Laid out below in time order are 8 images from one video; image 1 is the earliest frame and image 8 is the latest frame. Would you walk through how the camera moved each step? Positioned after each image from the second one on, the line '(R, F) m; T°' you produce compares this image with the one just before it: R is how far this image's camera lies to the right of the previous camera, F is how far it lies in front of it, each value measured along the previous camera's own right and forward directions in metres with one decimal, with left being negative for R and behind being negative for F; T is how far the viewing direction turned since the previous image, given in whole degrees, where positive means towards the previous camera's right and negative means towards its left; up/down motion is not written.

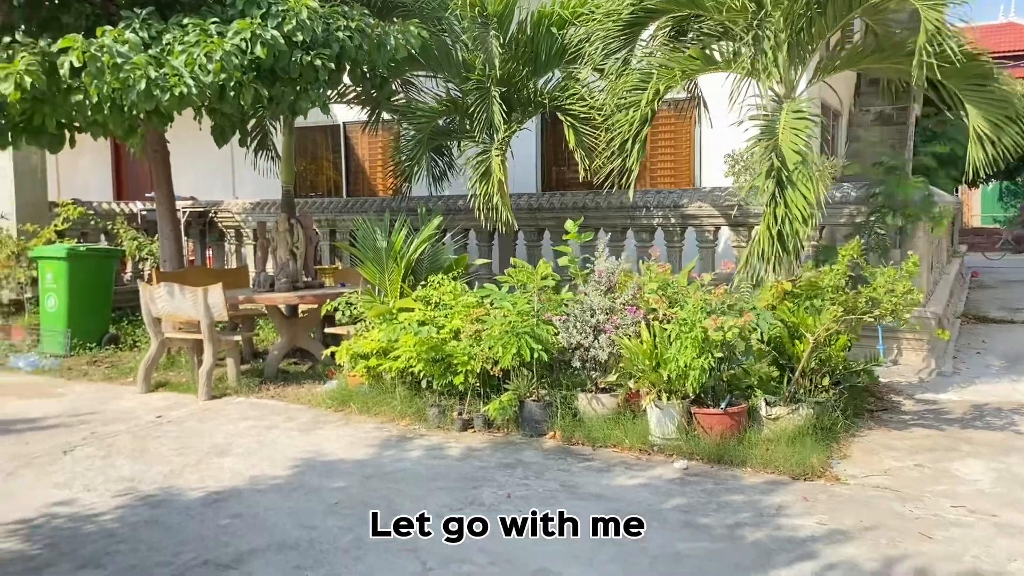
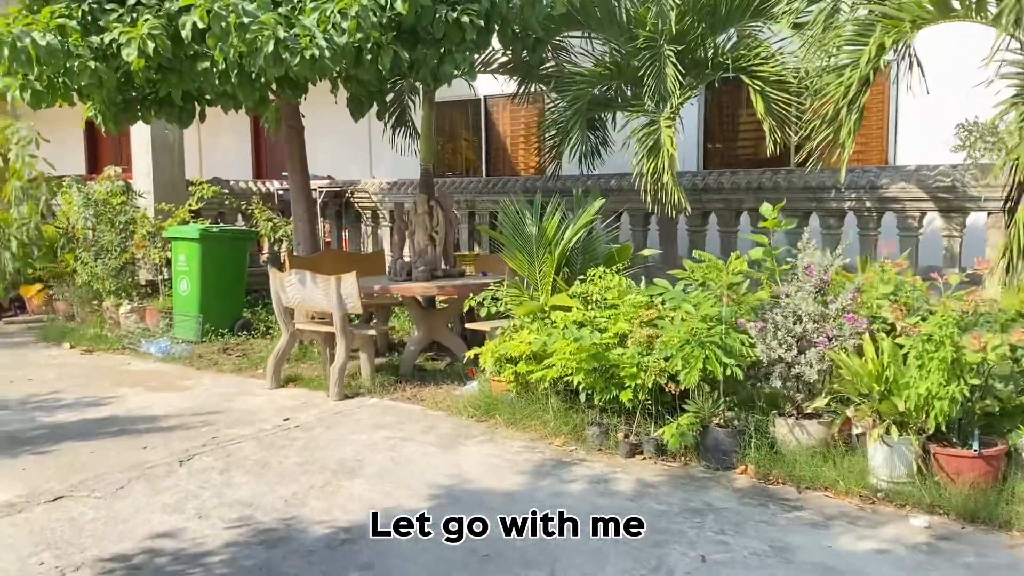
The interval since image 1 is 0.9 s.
(-0.3, +0.9) m; -8°
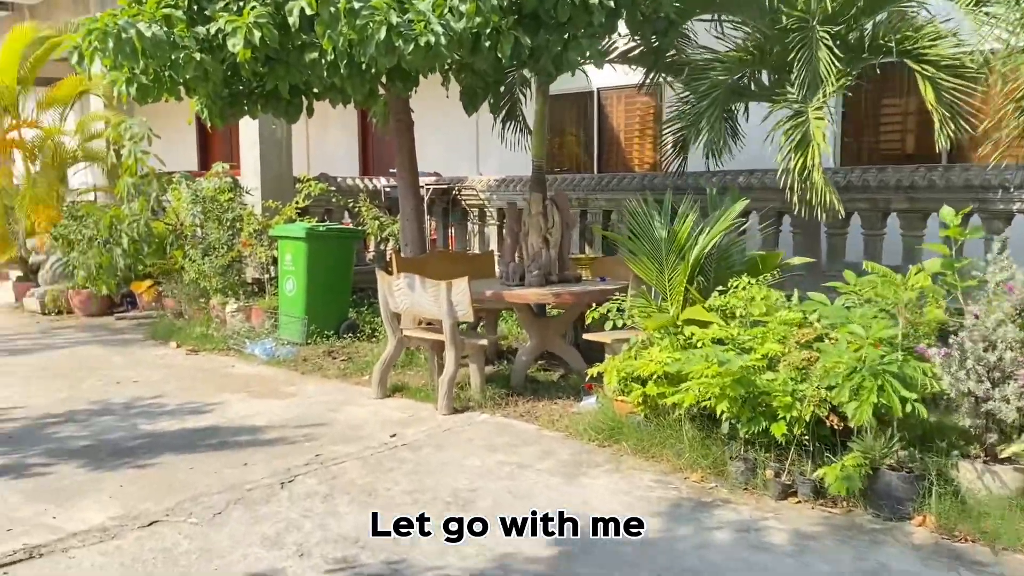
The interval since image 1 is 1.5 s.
(-0.2, +0.5) m; -6°
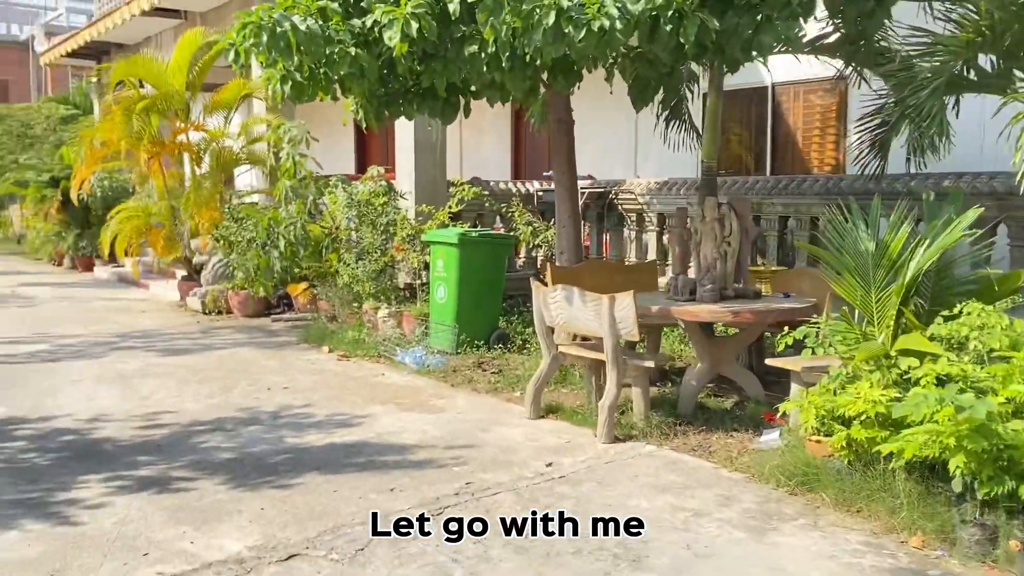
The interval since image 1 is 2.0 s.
(-0.2, +0.5) m; -9°
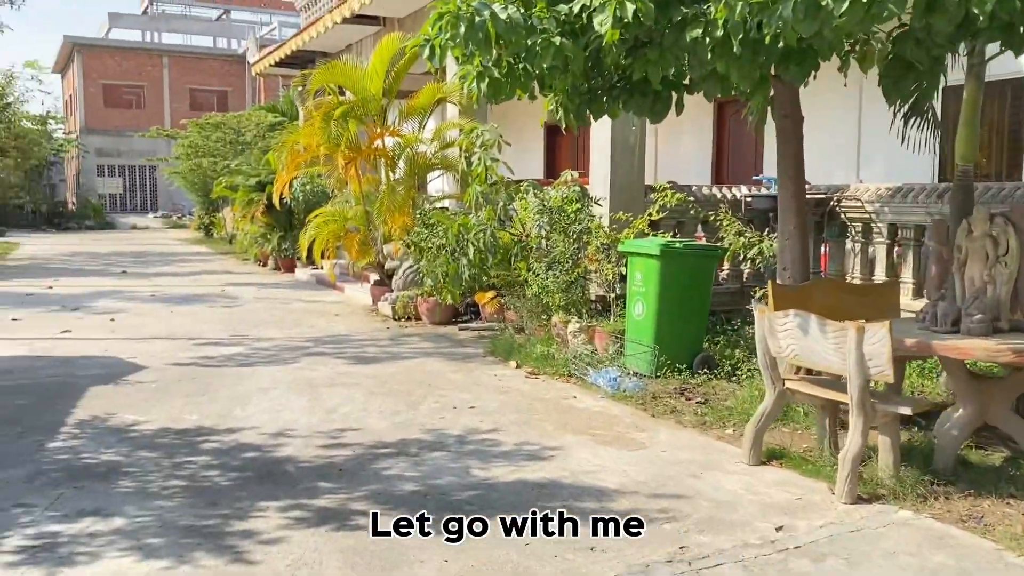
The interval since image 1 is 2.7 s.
(-0.2, +0.6) m; -12°
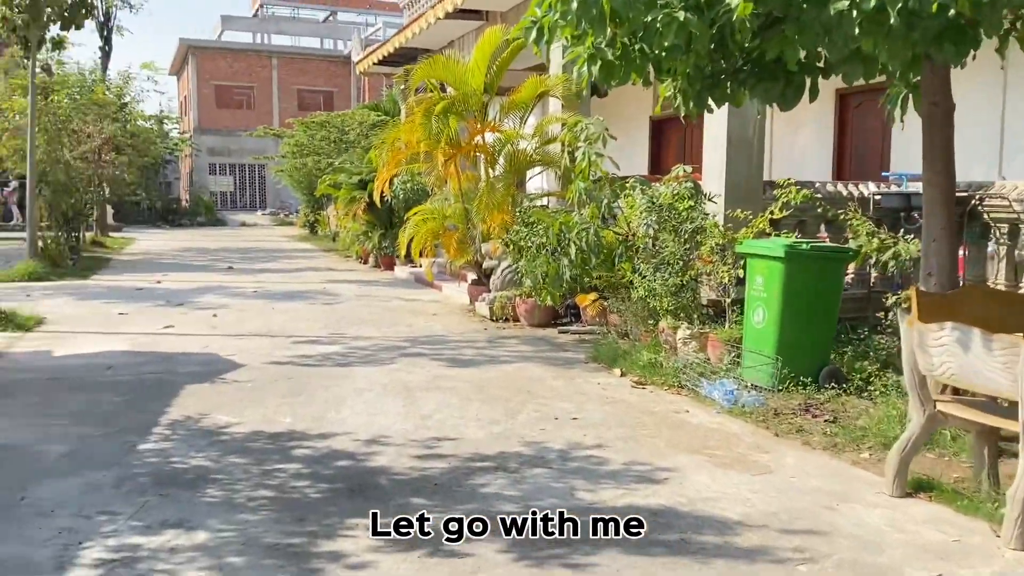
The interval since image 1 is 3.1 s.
(-0.1, +0.4) m; -6°
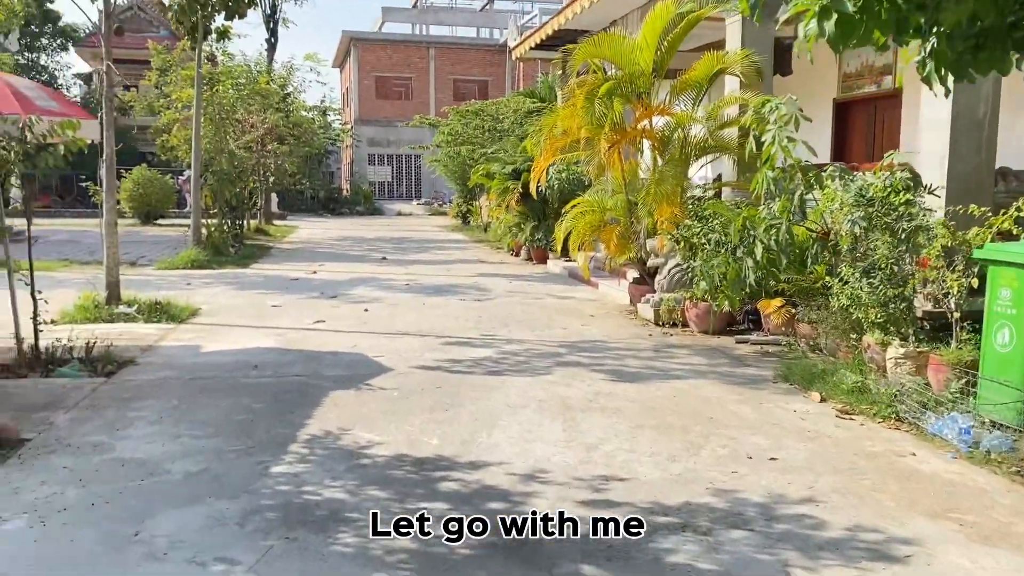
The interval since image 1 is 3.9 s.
(-0.2, +0.8) m; -10°
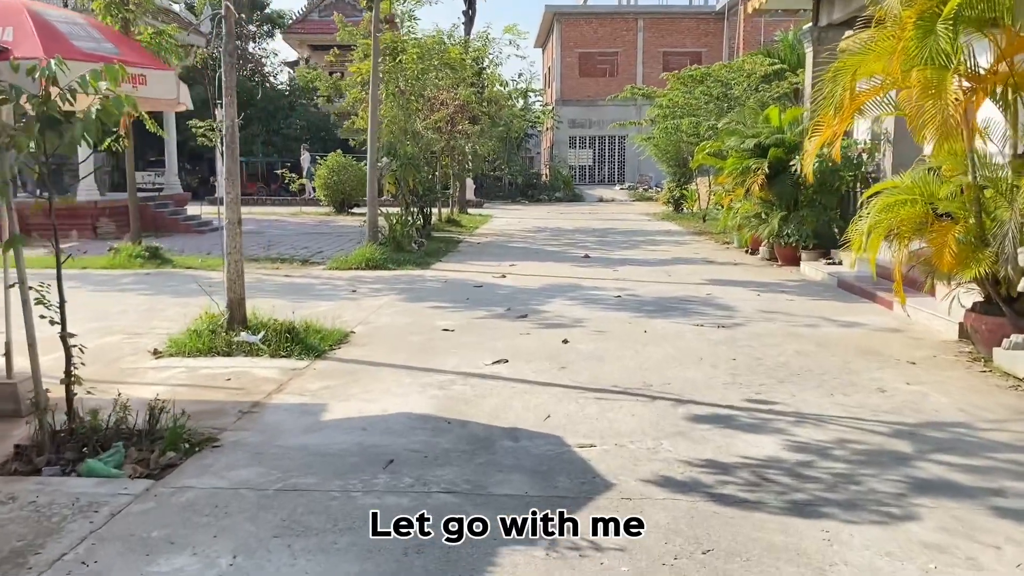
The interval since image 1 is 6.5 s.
(-0.5, +2.9) m; -13°
